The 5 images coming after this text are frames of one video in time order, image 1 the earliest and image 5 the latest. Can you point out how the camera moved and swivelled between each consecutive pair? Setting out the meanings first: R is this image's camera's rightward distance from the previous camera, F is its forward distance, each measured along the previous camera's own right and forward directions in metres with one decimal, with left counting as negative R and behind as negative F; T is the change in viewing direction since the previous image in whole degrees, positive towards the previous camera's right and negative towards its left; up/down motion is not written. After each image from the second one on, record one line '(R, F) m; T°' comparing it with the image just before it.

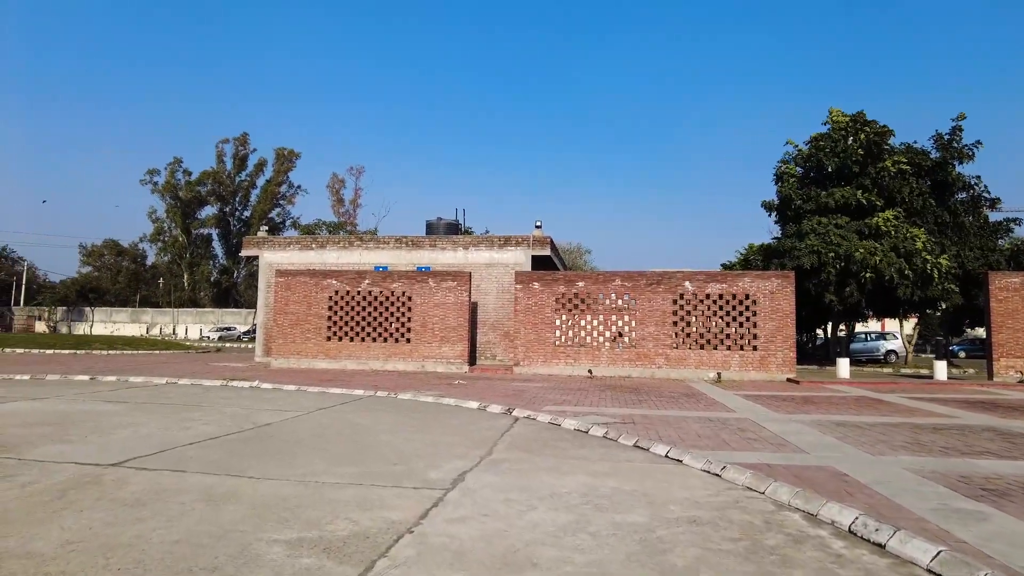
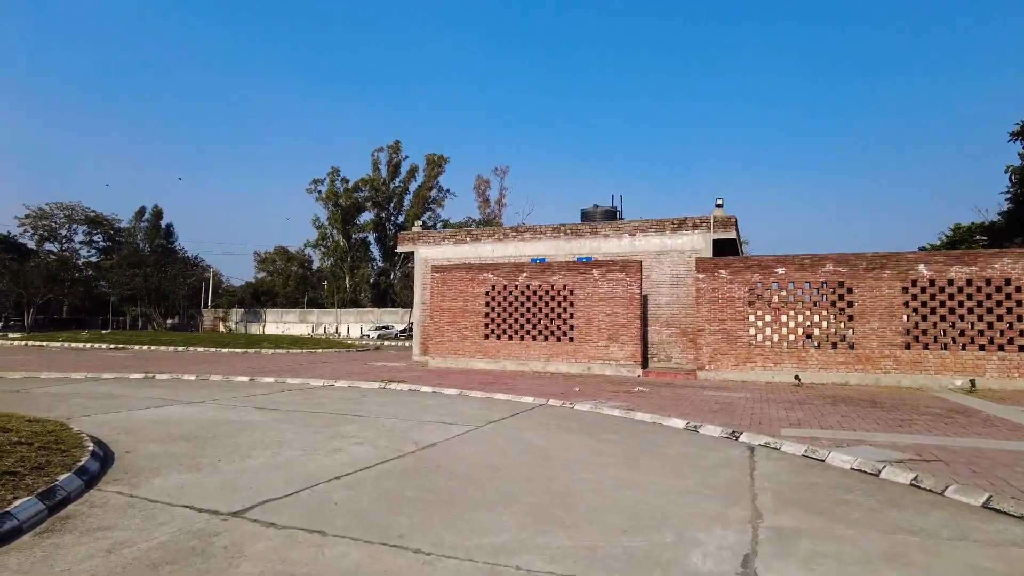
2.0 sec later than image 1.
(-0.9, +2.2) m; -12°
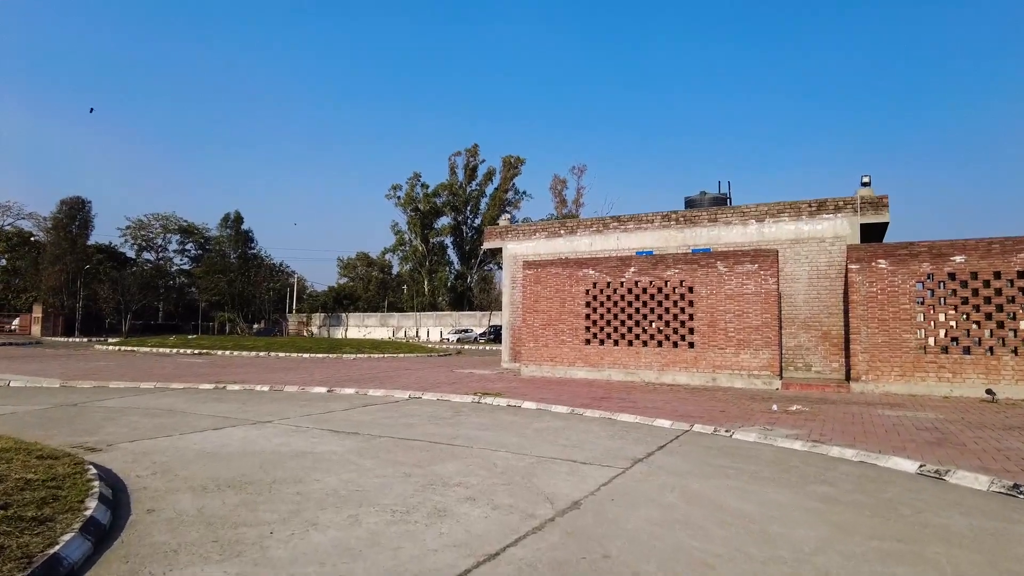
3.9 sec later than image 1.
(-0.8, +2.3) m; -6°
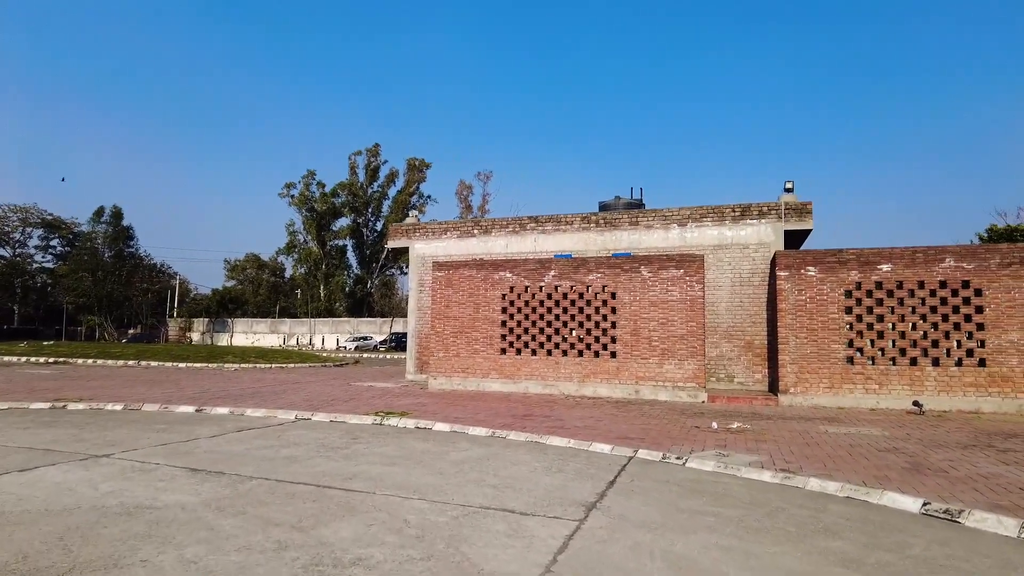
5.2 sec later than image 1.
(-0.1, +1.6) m; +9°
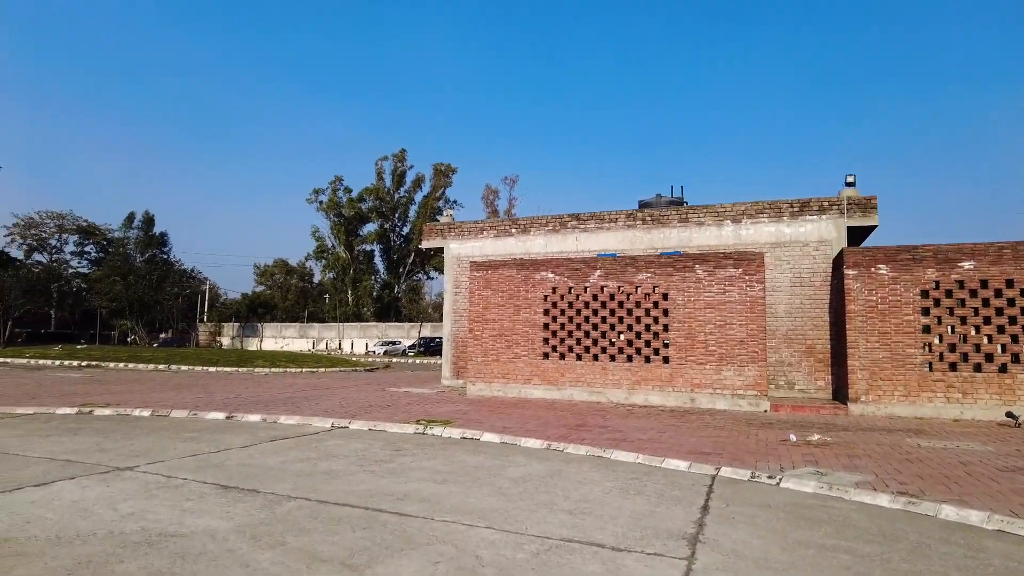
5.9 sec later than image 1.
(-0.4, +0.8) m; -2°
